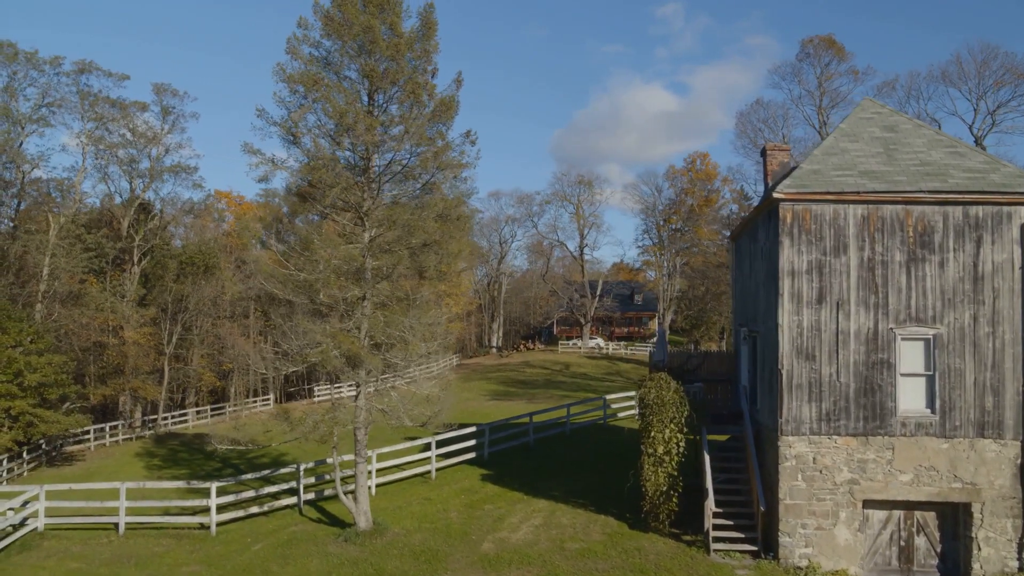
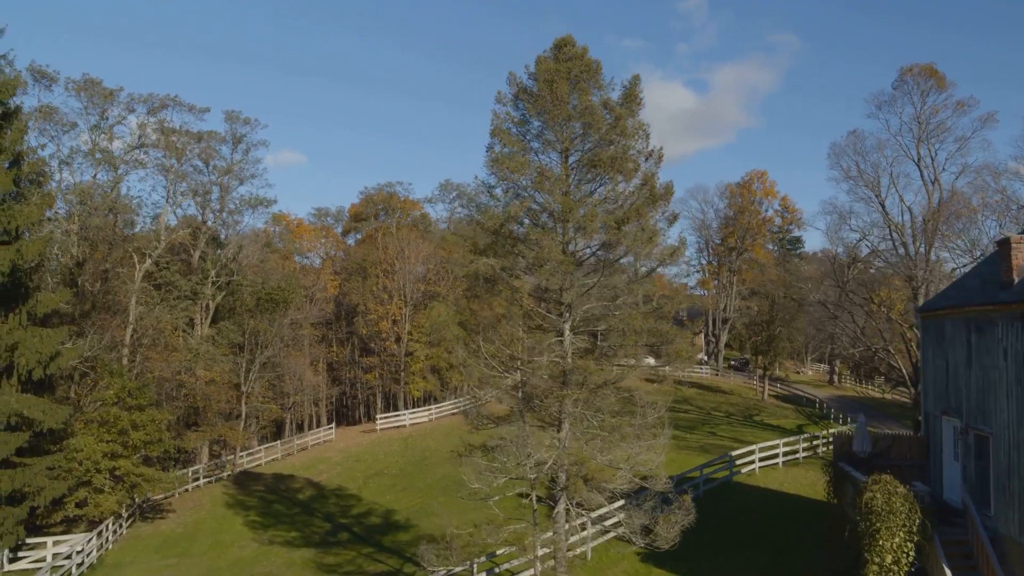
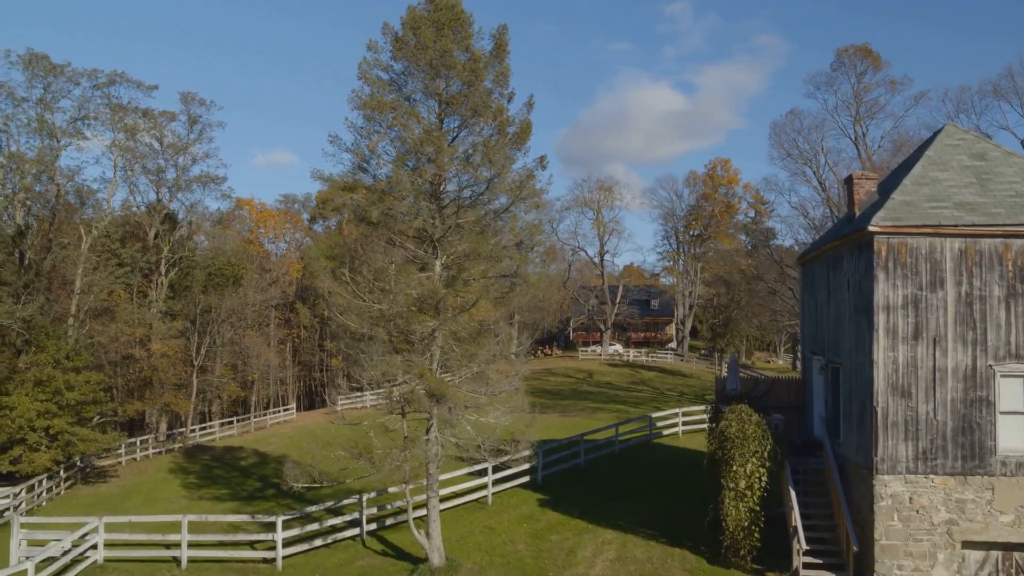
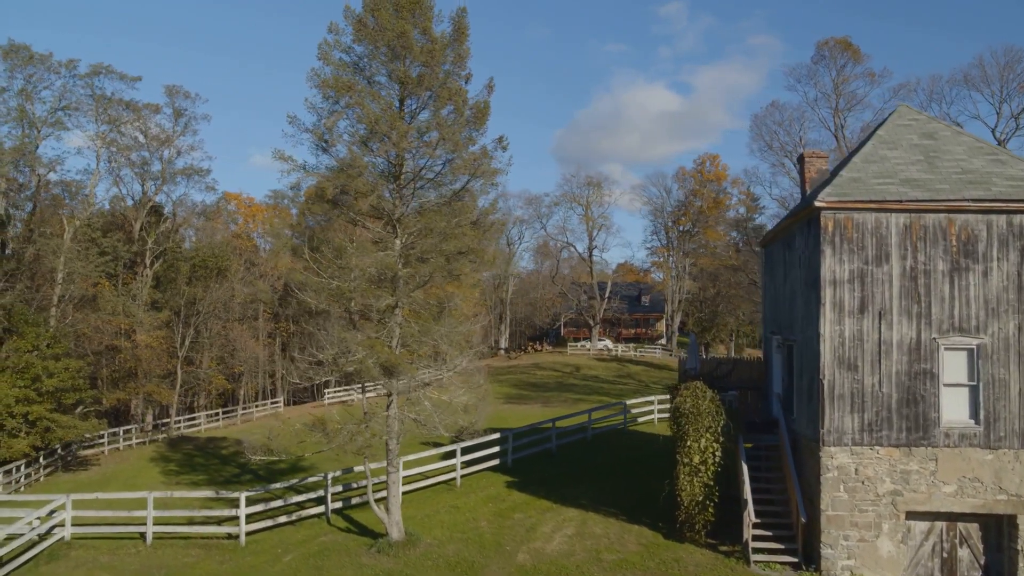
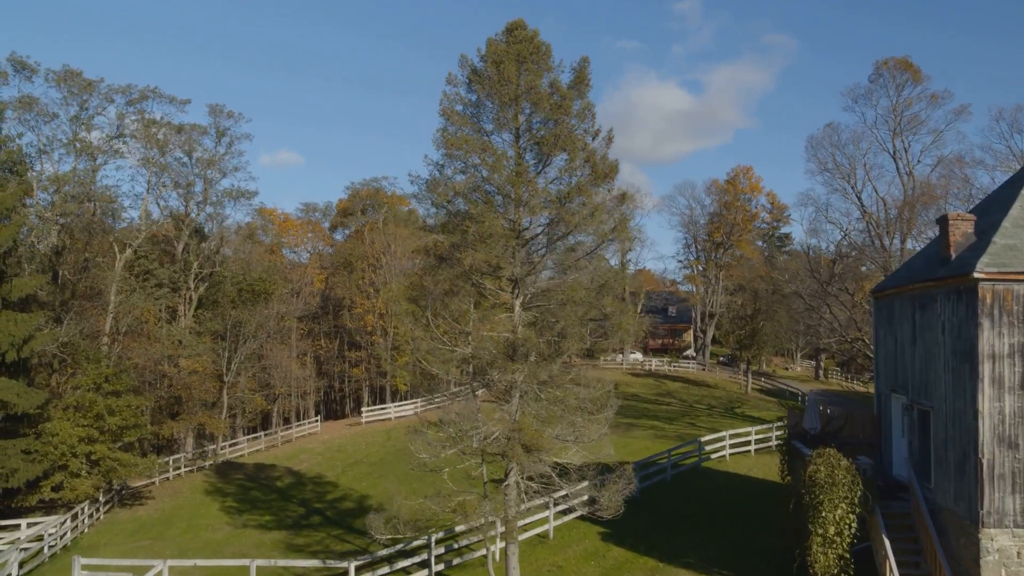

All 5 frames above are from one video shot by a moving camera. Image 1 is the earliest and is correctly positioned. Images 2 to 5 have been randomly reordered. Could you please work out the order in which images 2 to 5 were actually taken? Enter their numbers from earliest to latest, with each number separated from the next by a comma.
4, 3, 5, 2
